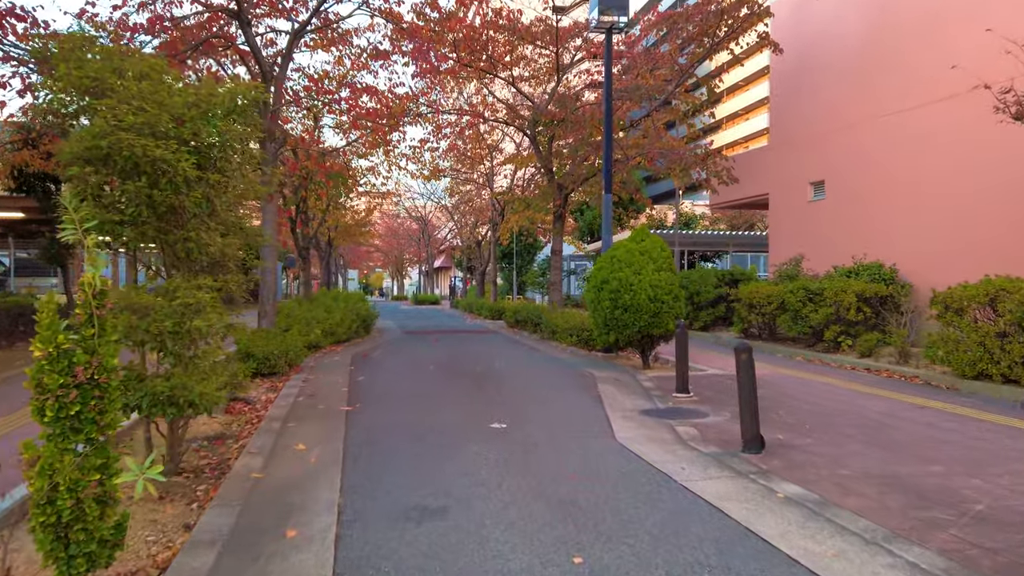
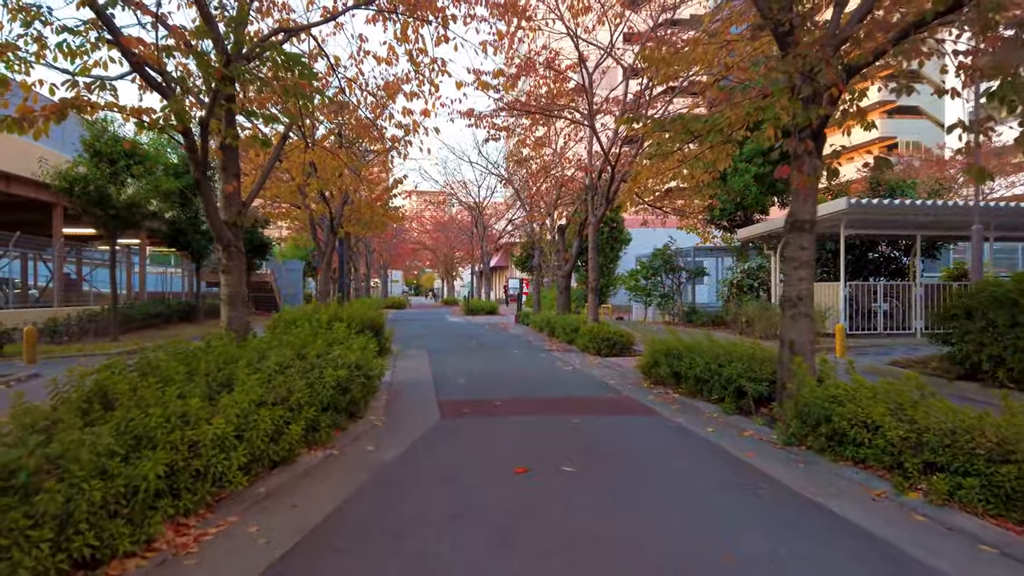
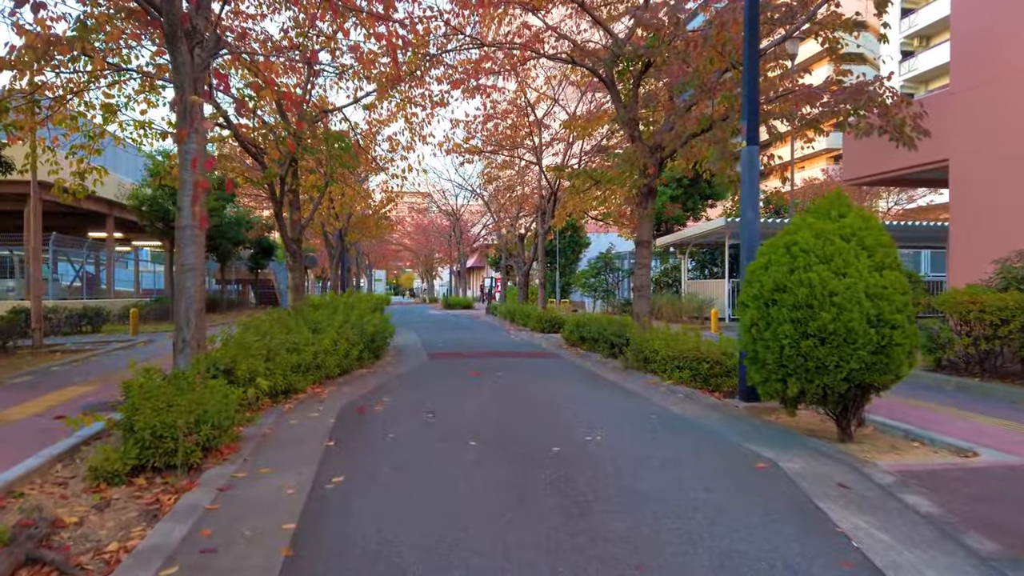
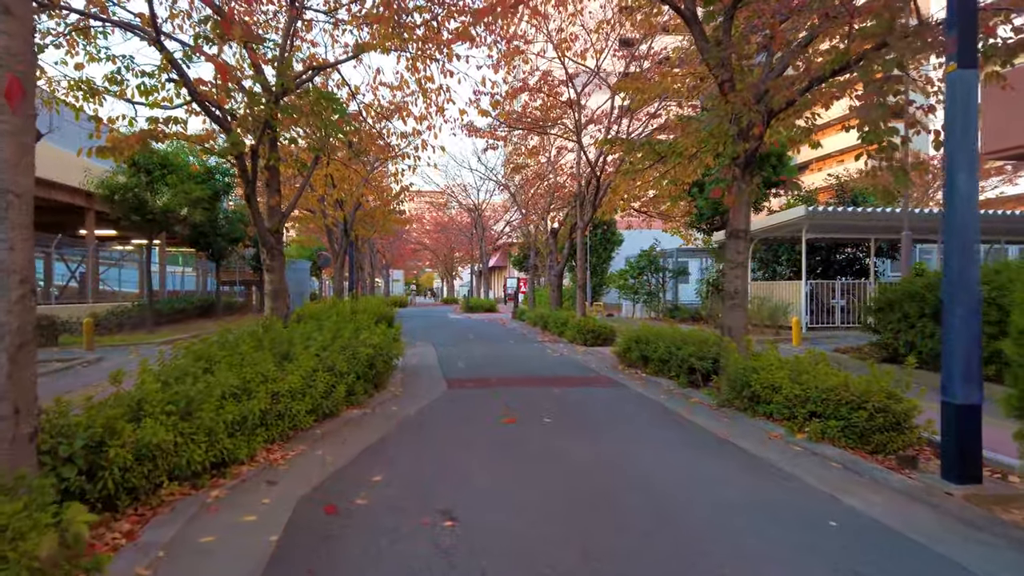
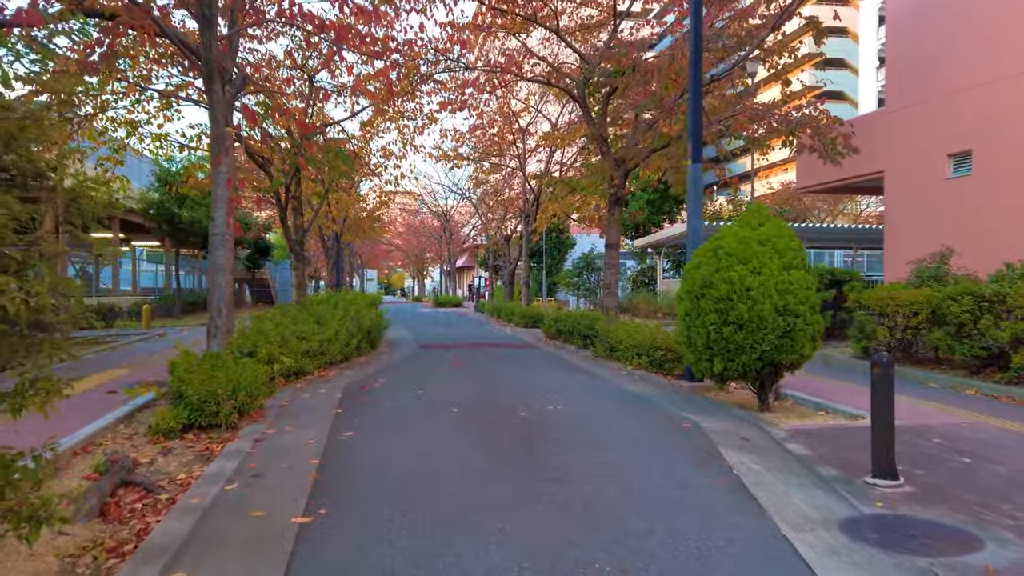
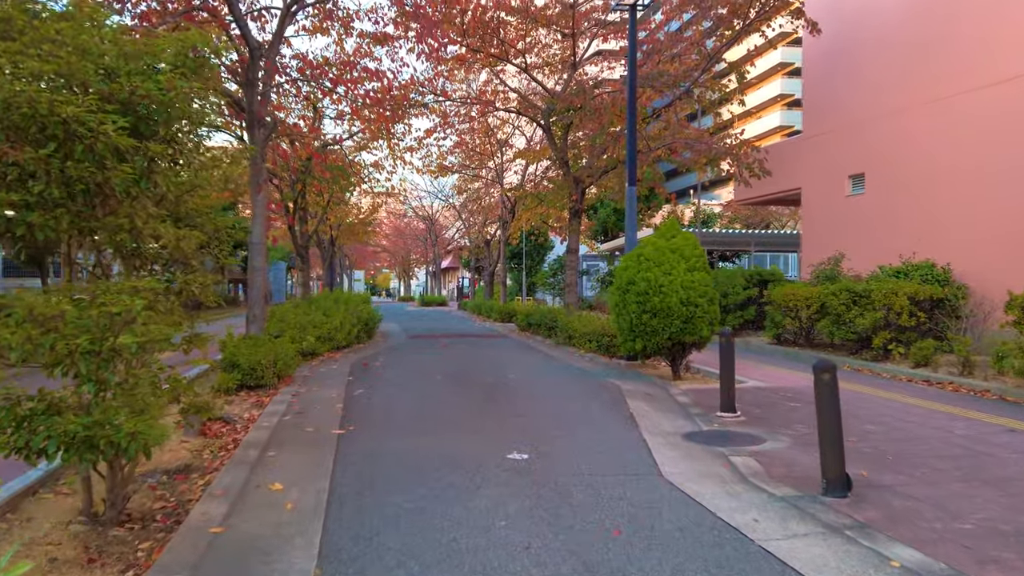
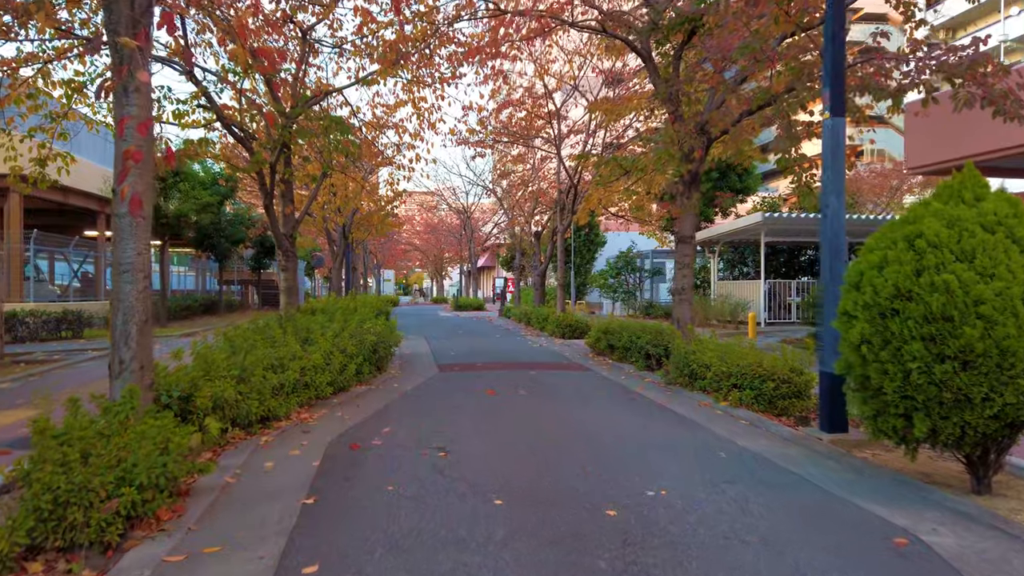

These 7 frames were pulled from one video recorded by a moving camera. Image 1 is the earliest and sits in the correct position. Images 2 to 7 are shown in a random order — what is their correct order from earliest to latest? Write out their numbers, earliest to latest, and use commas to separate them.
6, 5, 3, 7, 4, 2
